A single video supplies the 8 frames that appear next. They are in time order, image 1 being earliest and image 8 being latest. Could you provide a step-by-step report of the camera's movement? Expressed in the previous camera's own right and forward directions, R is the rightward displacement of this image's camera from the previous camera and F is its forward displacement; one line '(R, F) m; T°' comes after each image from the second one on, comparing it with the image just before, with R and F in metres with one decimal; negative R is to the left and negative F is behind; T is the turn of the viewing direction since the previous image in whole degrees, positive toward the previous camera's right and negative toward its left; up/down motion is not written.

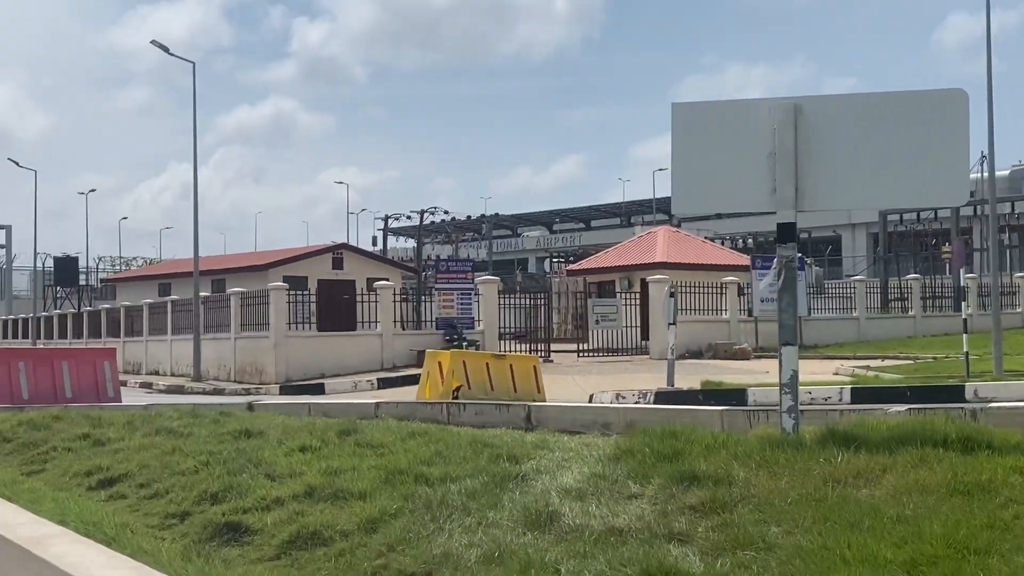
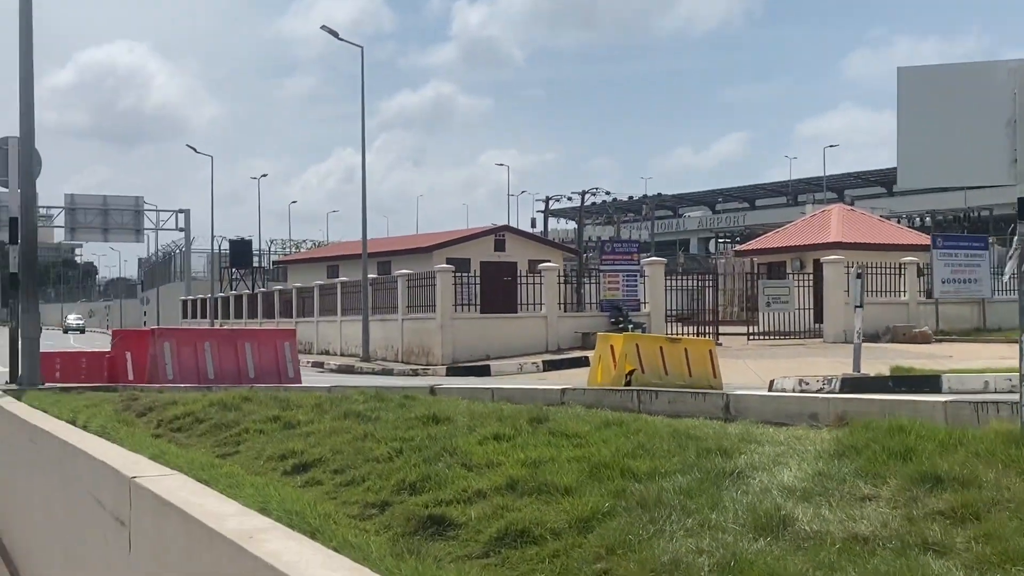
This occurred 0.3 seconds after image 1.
(-0.2, +0.3) m; -8°
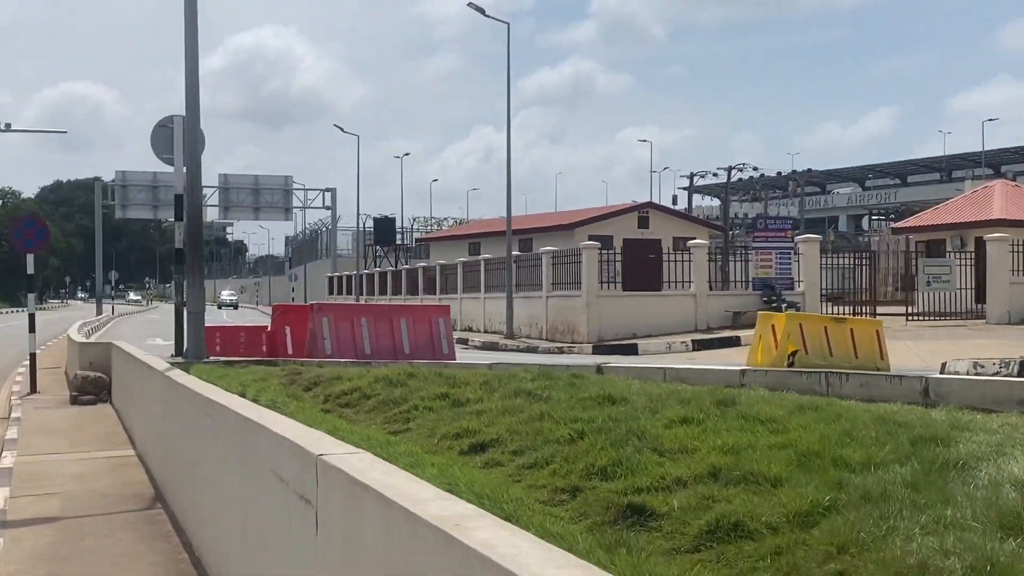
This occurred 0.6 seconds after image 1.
(-0.2, +0.3) m; -7°
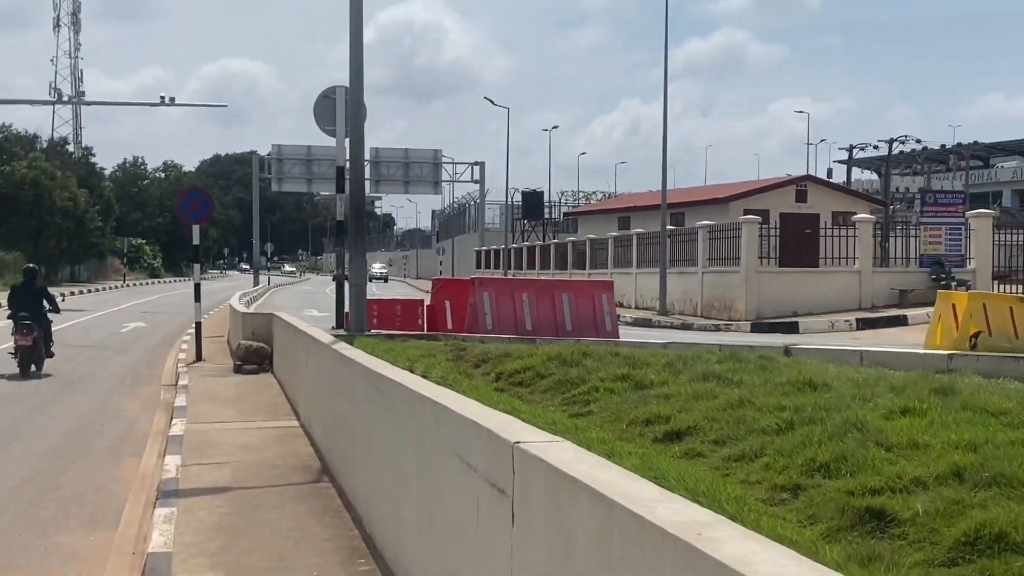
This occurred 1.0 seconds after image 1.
(-0.2, +0.3) m; -7°
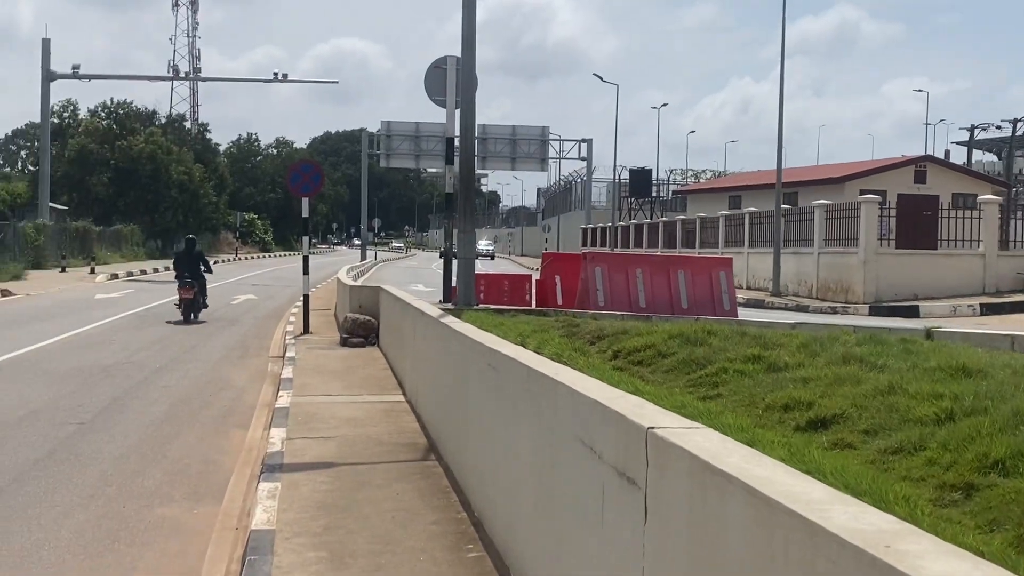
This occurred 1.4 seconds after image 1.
(-0.1, +0.4) m; -5°
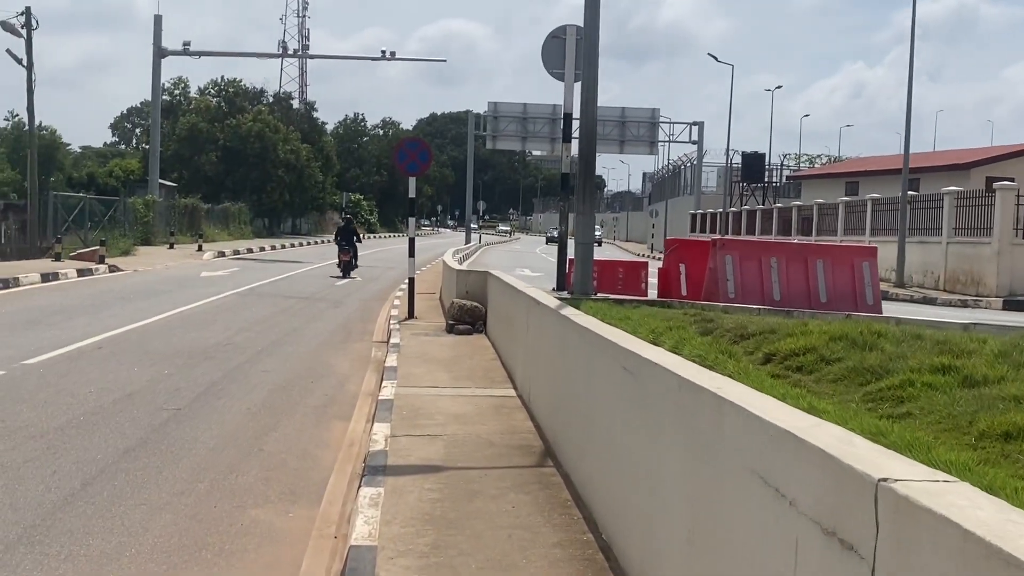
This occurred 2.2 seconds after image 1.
(-0.2, +0.8) m; -5°
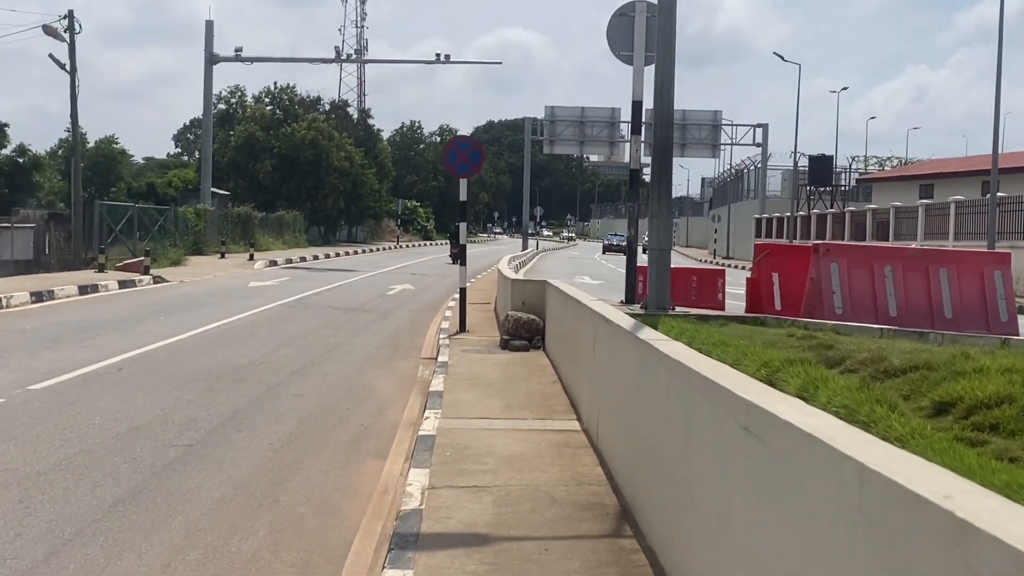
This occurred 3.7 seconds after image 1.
(0.0, +1.5) m; -3°
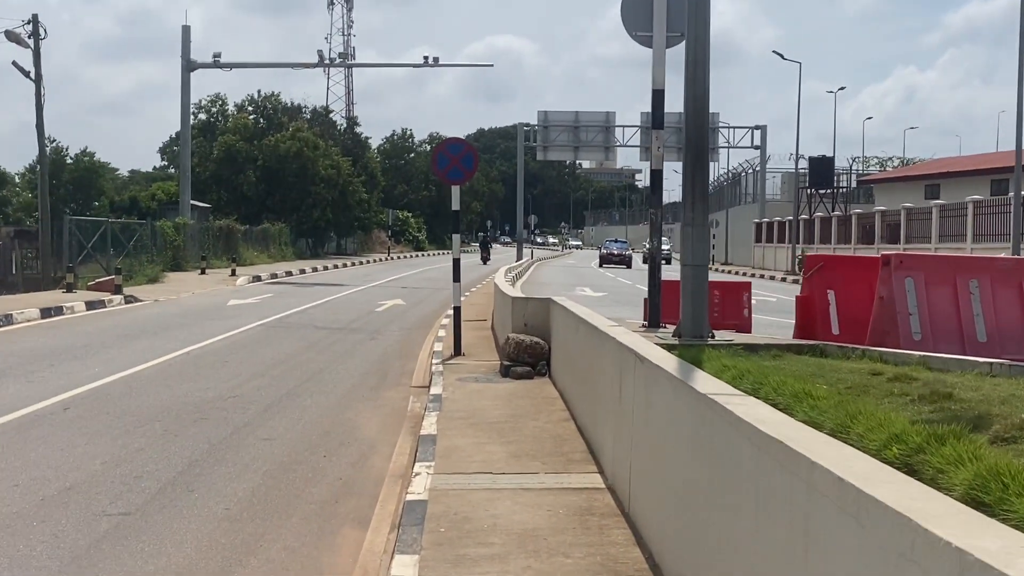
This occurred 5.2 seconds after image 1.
(-0.1, +1.5) m; 0°
